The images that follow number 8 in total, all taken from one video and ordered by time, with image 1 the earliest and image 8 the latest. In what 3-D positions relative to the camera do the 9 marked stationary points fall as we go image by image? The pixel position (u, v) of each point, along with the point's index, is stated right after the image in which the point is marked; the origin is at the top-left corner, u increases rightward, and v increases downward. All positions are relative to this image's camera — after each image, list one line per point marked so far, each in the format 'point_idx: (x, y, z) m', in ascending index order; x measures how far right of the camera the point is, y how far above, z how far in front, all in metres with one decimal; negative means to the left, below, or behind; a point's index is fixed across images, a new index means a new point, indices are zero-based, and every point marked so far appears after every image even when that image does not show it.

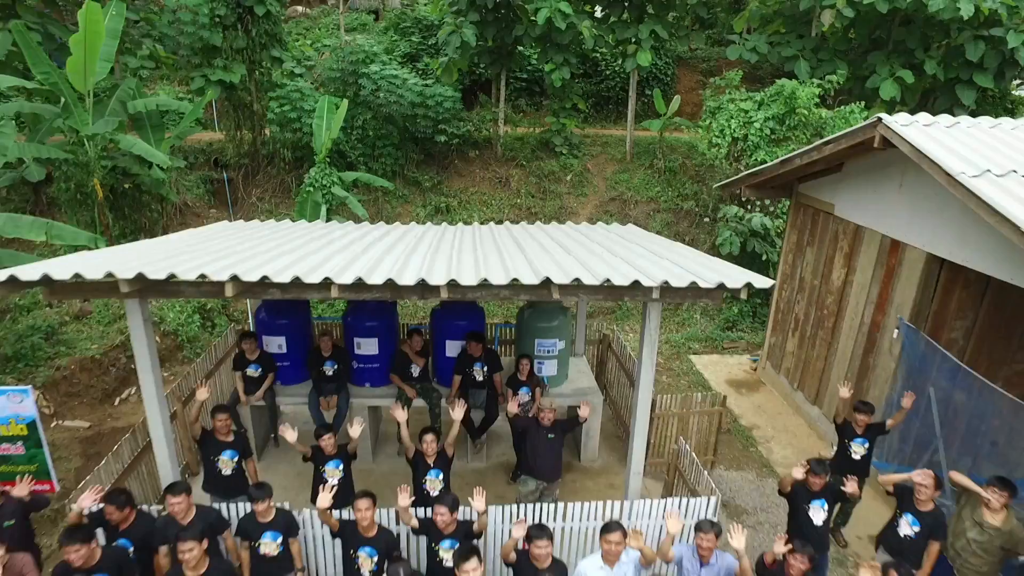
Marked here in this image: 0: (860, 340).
0: (+3.2, -0.5, +5.8) m
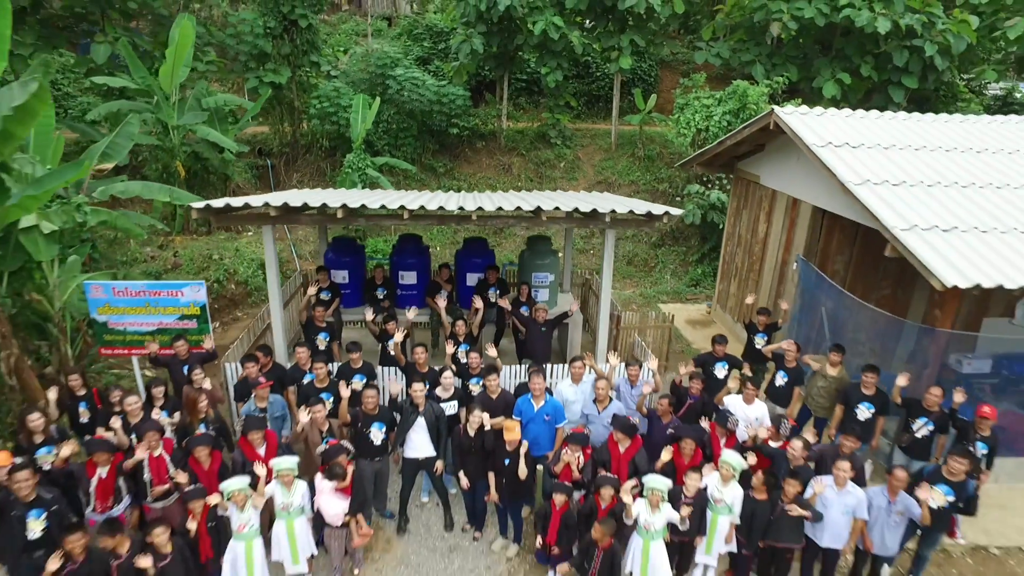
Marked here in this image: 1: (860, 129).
0: (+3.2, +0.2, +7.8) m
1: (+3.6, +1.6, +6.4) m
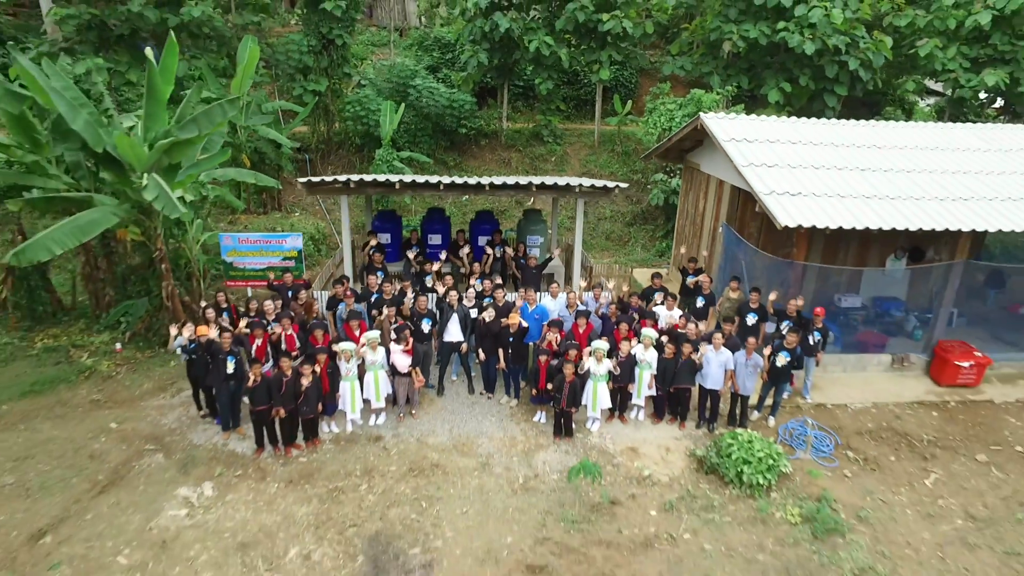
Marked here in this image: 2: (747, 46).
0: (+3.2, +0.8, +10.4) m
1: (+3.6, +2.2, +9.1) m
2: (+5.5, +5.7, +14.8) m
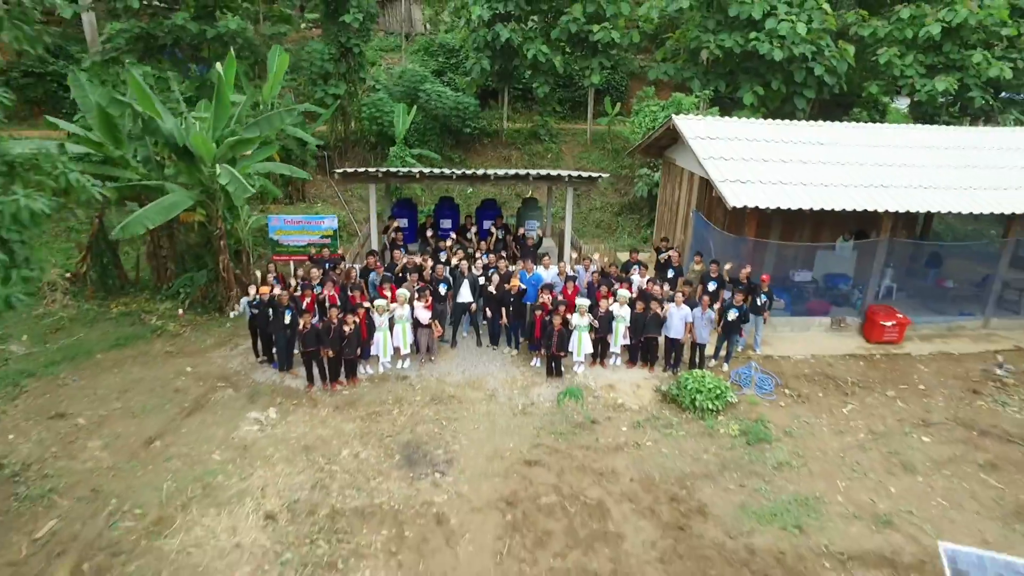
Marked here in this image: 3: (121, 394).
0: (+3.2, +1.2, +12.0) m
1: (+3.6, +2.7, +10.7) m
2: (+5.5, +6.1, +16.5) m
3: (-5.0, -1.3, +8.1) m
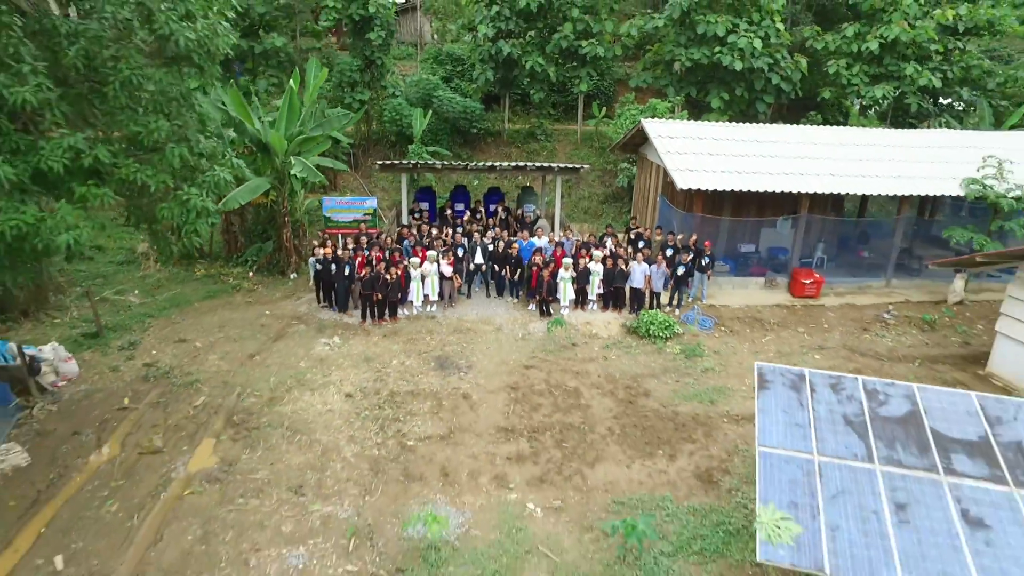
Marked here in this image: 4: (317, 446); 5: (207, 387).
0: (+3.3, +1.9, +14.8) m
1: (+3.7, +3.3, +13.4) m
2: (+5.5, +6.8, +19.2) m
3: (-5.0, -0.7, +10.8) m
4: (-2.3, -1.8, +7.5) m
5: (-4.3, -1.4, +8.9) m
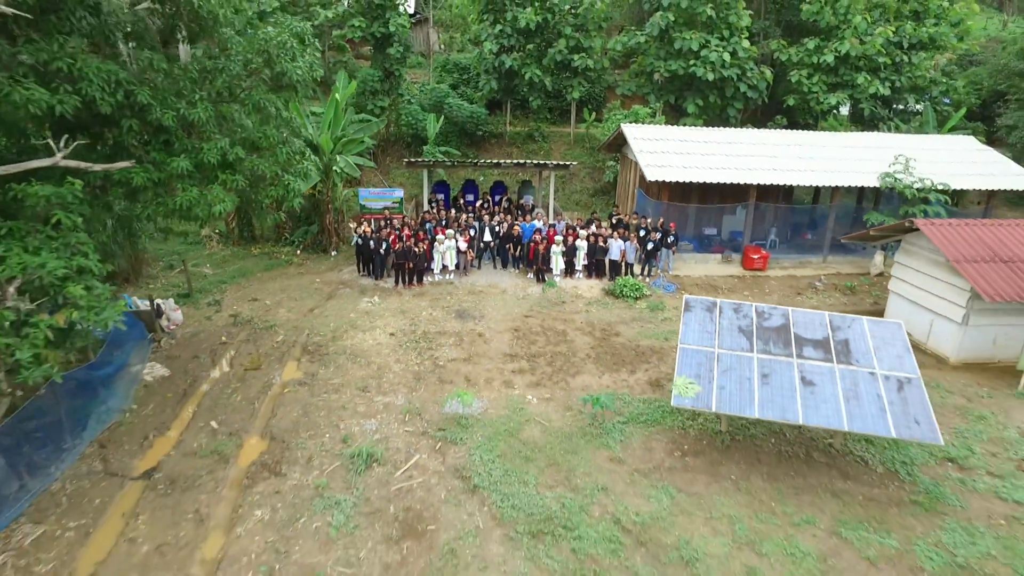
0: (+3.3, +2.5, +17.5) m
1: (+3.7, +3.9, +16.2) m
2: (+5.6, +7.4, +22.0) m
3: (-4.9, -0.1, +13.6) m
4: (-2.2, -1.2, +10.2) m
5: (-4.2, -0.8, +11.6) m
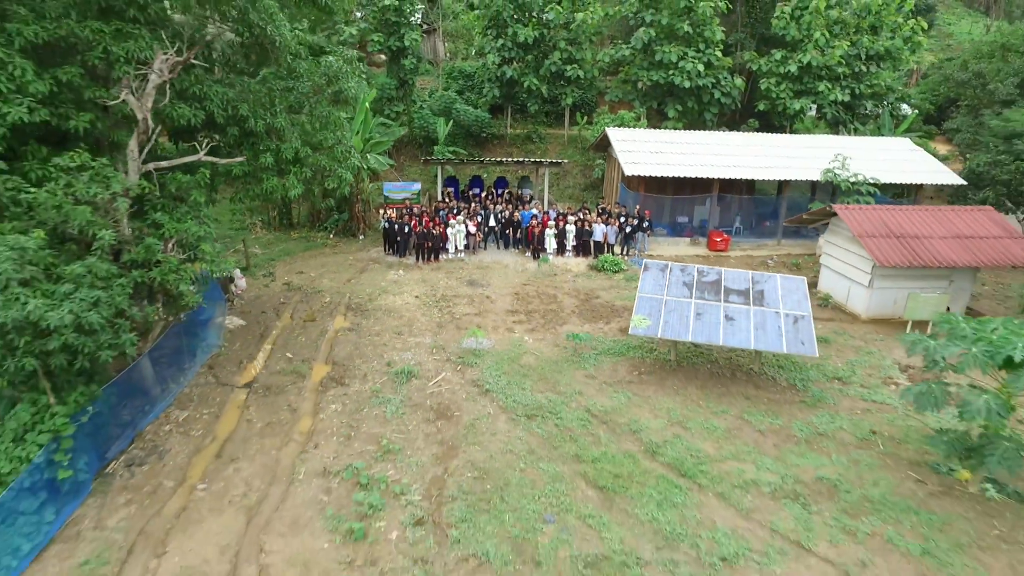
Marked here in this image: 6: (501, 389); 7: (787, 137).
0: (+3.3, +3.2, +20.3) m
1: (+3.7, +4.6, +19.0) m
2: (+5.6, +8.0, +24.8) m
3: (-4.9, +0.6, +16.4) m
4: (-2.2, -0.6, +13.0) m
5: (-4.2, -0.1, +14.4) m
6: (-0.2, -1.6, +9.9) m
7: (+8.4, +4.6, +19.3) m
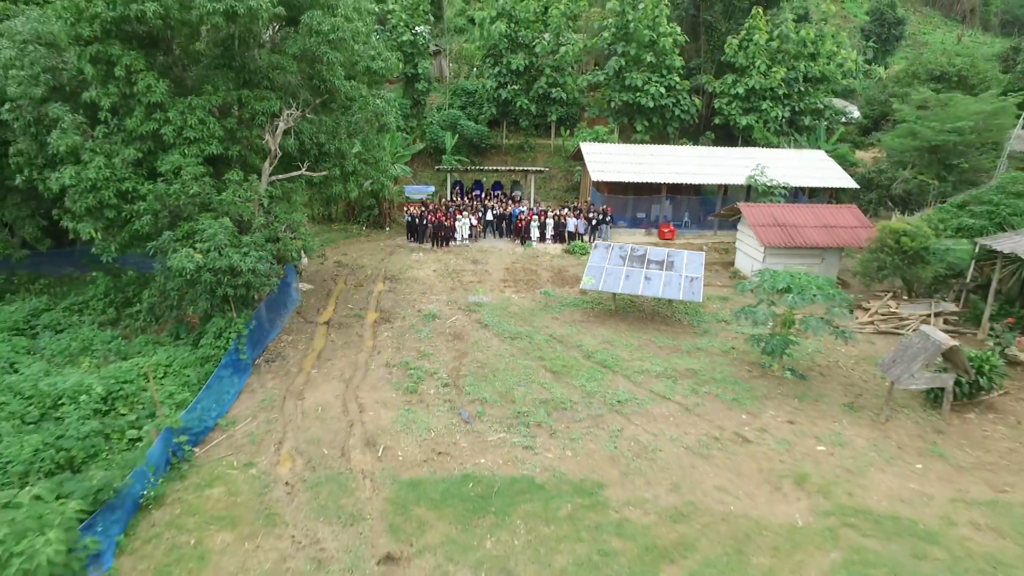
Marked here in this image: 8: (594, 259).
0: (+3.1, +3.9, +25.4) m
1: (+3.5, +5.3, +24.1) m
2: (+5.3, +8.7, +29.9) m
3: (-5.1, +1.3, +21.4) m
4: (-2.5, +0.1, +18.1) m
5: (-4.4, +0.6, +19.5) m
6: (-0.4, -0.9, +15.0) m
7: (+8.2, +5.3, +24.4) m
8: (+2.1, +0.7, +16.1) m
